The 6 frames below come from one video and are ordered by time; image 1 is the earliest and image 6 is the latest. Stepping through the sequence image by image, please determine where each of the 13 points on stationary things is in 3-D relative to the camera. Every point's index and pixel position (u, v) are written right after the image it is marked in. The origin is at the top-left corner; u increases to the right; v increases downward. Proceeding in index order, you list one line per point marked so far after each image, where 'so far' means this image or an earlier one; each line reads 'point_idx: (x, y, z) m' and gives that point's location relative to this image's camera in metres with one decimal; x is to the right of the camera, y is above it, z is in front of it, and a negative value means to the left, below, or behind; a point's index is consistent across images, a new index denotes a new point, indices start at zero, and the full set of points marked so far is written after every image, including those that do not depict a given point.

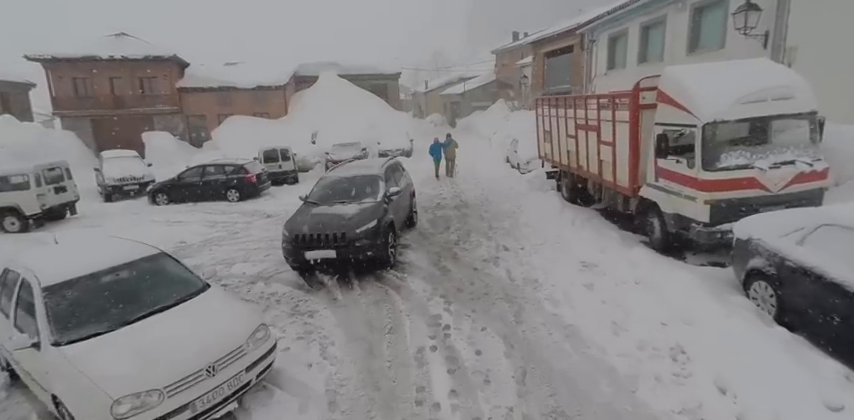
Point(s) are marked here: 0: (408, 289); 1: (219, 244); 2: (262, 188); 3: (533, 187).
0: (-0.3, -1.2, +7.1) m
1: (-4.8, -0.8, +11.0) m
2: (-5.9, +0.8, +17.0) m
3: (+3.2, +0.7, +14.3) m
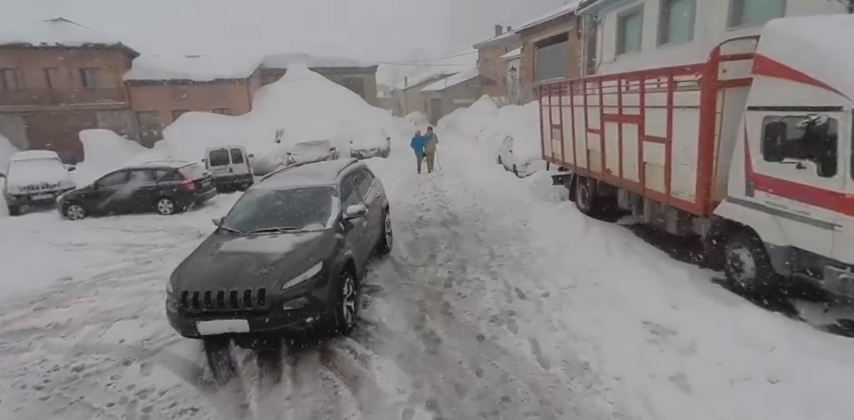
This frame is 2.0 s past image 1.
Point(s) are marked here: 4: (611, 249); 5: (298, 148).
0: (-0.5, -1.6, +4.2) m
1: (-5.2, -1.2, +7.9) m
2: (-6.5, +0.4, +13.8) m
3: (+2.7, +0.4, +11.5) m
4: (+2.8, -0.6, +7.2) m
5: (-5.0, +2.4, +18.5) m
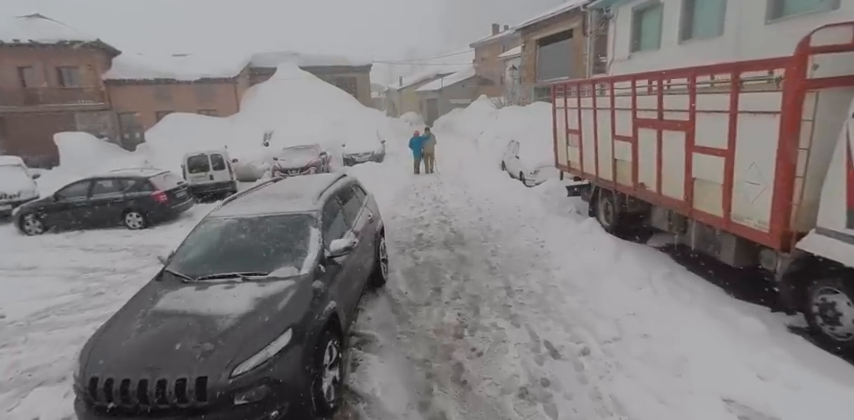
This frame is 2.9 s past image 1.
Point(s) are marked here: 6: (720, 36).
0: (-0.4, -1.9, +2.9) m
1: (-5.2, -1.5, +6.6) m
2: (-6.6, 0.0, +12.5) m
3: (+2.7, 0.0, +10.2) m
4: (+2.8, -0.9, +5.9) m
5: (-5.1, +2.1, +17.2) m
6: (+6.6, +3.9, +10.7) m
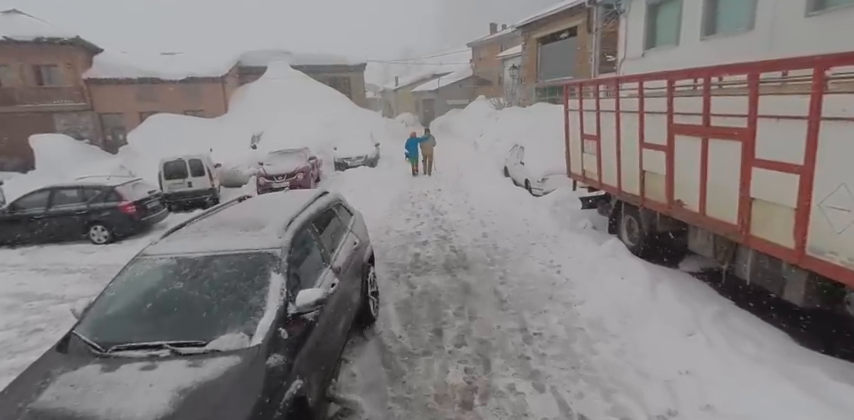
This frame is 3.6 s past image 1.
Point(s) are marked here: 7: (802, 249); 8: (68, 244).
0: (-0.4, -2.2, +1.8) m
1: (-5.2, -1.8, +5.4) m
2: (-6.6, -0.3, +11.3) m
3: (+2.6, -0.2, +9.1) m
4: (+2.8, -1.2, +4.8) m
5: (-5.2, +1.8, +16.0) m
6: (+6.5, +3.7, +9.6) m
7: (+3.5, -0.4, +4.4) m
8: (-8.2, -0.8, +10.8) m
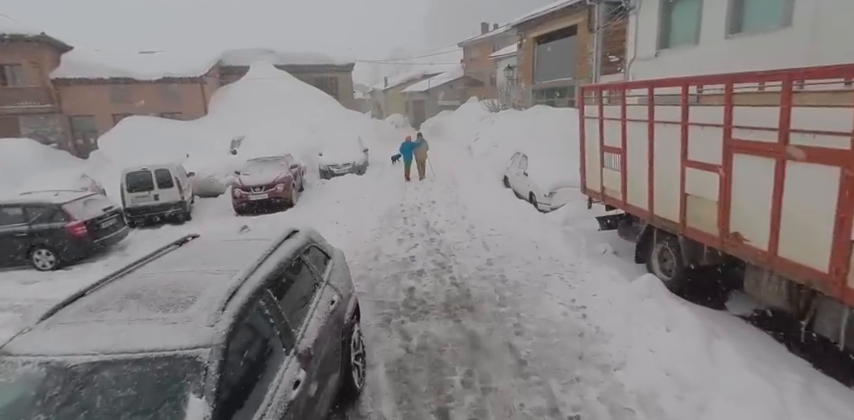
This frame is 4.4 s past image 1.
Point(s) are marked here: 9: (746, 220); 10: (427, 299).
0: (-0.3, -2.6, +0.5) m
1: (-5.2, -2.2, +4.1) m
2: (-6.8, -0.7, +9.9) m
3: (+2.5, -0.6, +7.9) m
4: (+2.8, -1.6, +3.6) m
5: (-5.5, +1.4, +14.7) m
6: (+6.4, +3.3, +8.5) m
7: (+3.5, -0.7, +3.2) m
8: (-8.3, -1.2, +9.3) m
9: (+3.2, -0.1, +4.8) m
10: (0.0, -1.2, +6.4) m
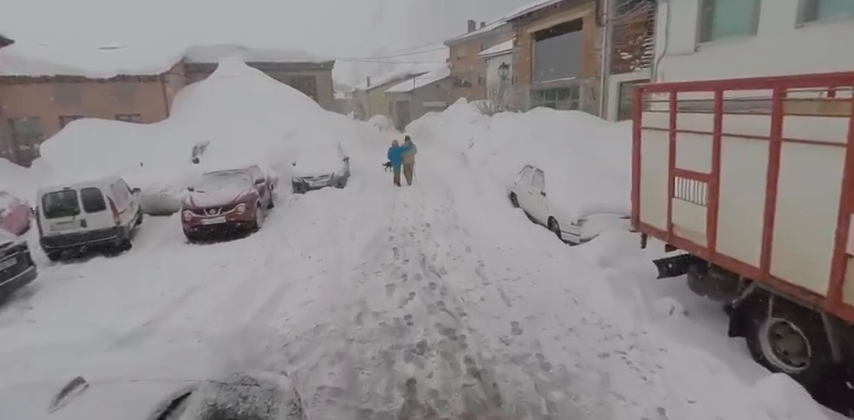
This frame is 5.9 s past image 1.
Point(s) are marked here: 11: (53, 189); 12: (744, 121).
0: (0.0, -3.1, -1.7) m
1: (-5.0, -2.8, +1.7) m
2: (-6.8, -1.3, +7.5) m
3: (+2.6, -1.2, +5.8) m
4: (+3.0, -2.1, +1.5) m
5: (-5.7, +0.8, +12.3) m
6: (+6.4, +2.8, +6.6) m
7: (+3.7, -1.3, +1.2) m
8: (-8.3, -1.8, +6.9) m
9: (+3.4, -0.6, +2.8) m
10: (+0.1, -1.8, +4.3) m
11: (-7.8, +0.5, +9.9) m
12: (+2.9, +0.9, +4.5) m
